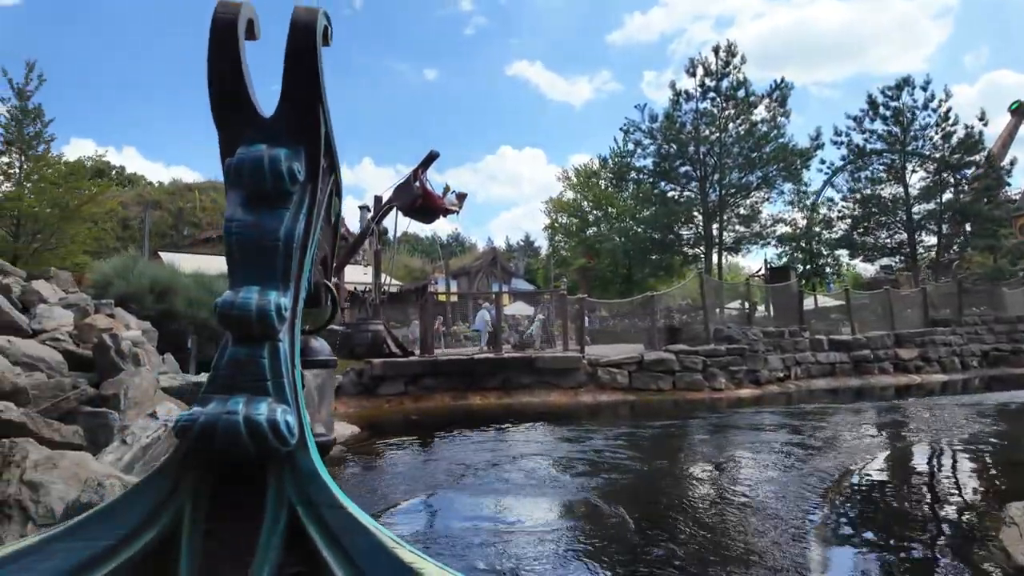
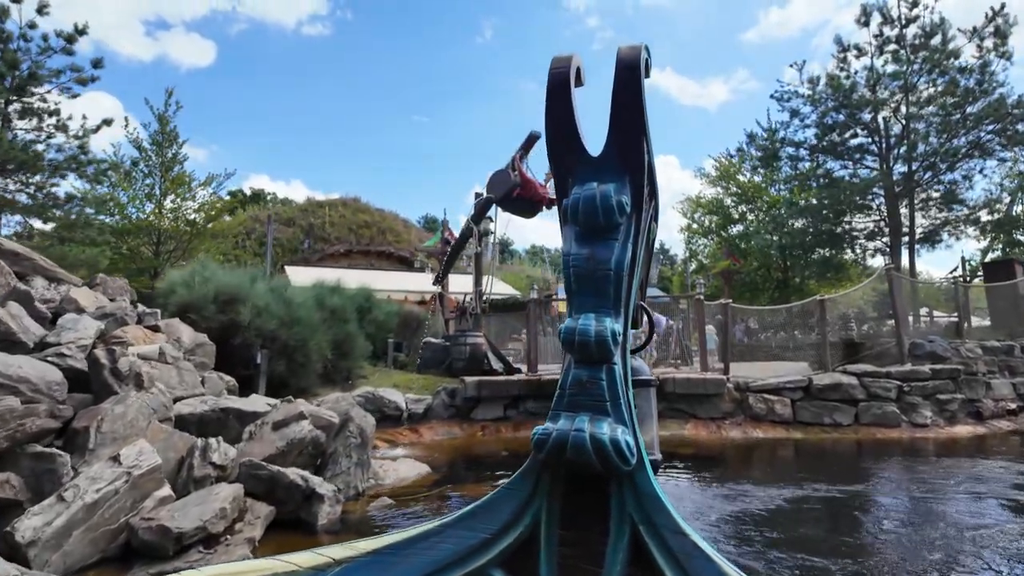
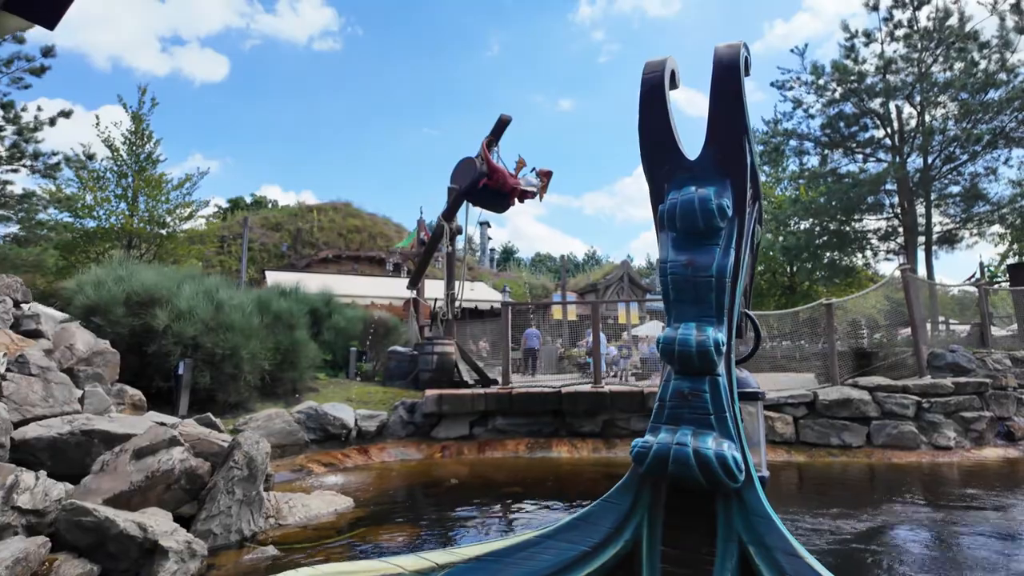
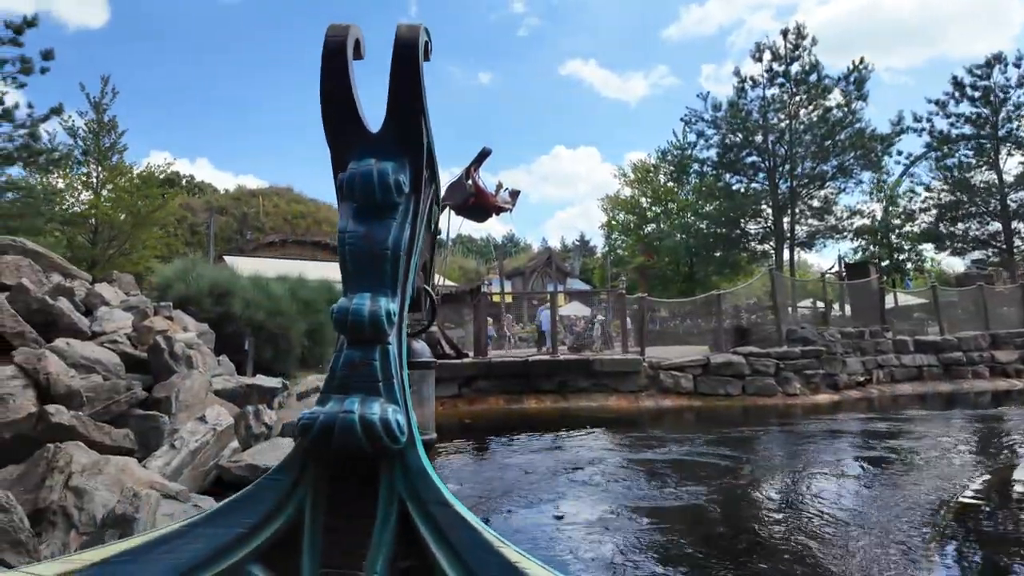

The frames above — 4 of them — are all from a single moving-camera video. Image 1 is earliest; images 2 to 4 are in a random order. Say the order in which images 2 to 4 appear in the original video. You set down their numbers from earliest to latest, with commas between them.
4, 2, 3
